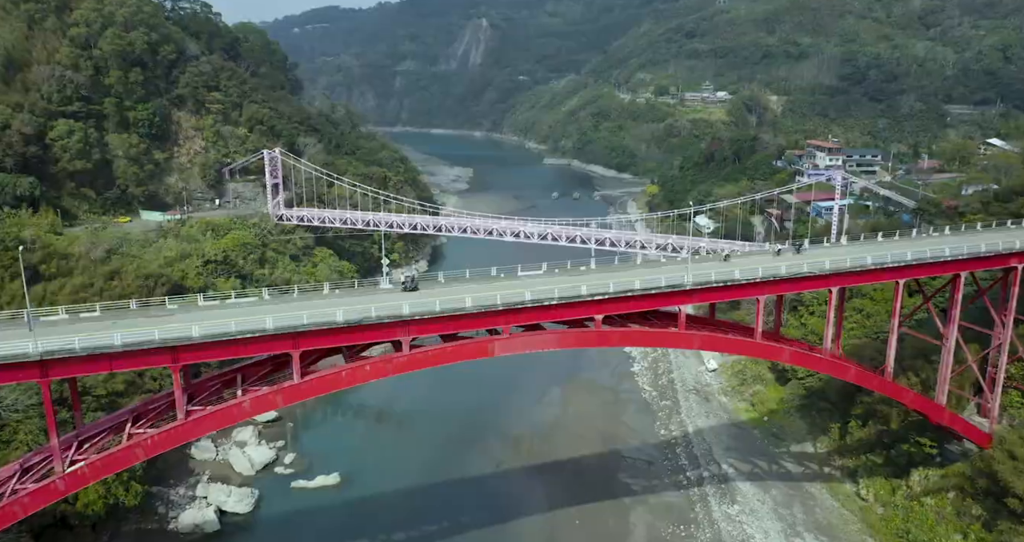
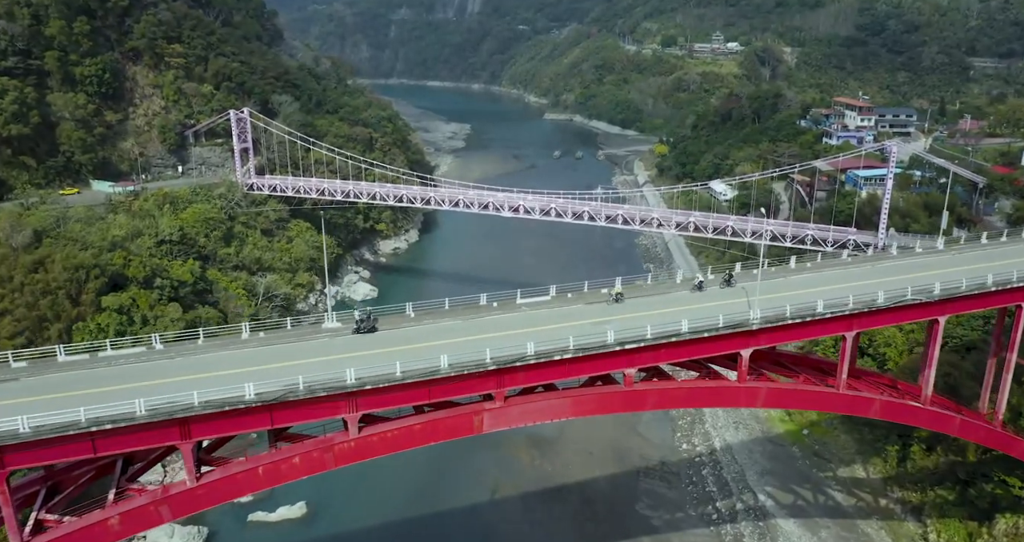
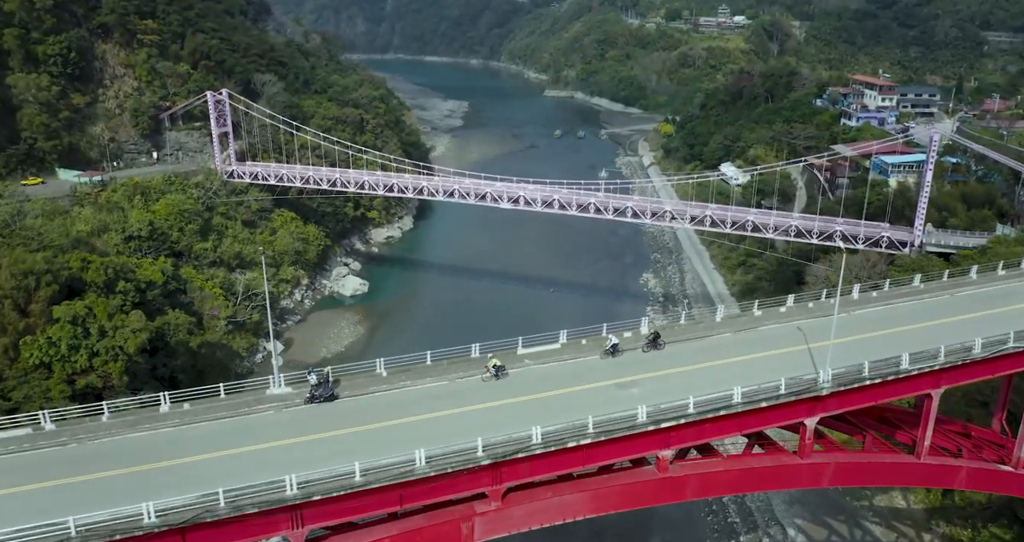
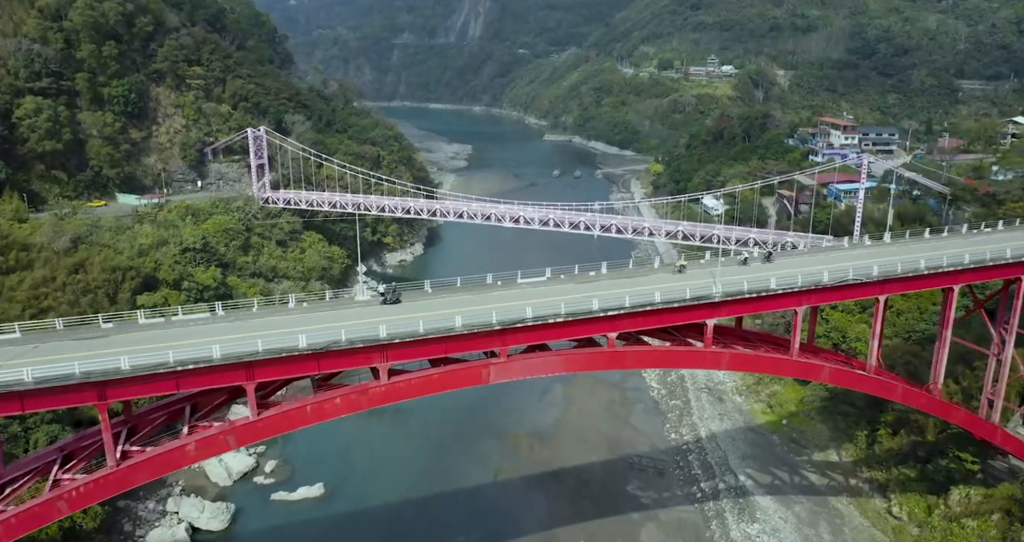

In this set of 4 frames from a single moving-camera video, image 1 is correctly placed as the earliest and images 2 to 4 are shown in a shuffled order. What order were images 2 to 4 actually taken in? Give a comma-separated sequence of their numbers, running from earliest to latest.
4, 2, 3
